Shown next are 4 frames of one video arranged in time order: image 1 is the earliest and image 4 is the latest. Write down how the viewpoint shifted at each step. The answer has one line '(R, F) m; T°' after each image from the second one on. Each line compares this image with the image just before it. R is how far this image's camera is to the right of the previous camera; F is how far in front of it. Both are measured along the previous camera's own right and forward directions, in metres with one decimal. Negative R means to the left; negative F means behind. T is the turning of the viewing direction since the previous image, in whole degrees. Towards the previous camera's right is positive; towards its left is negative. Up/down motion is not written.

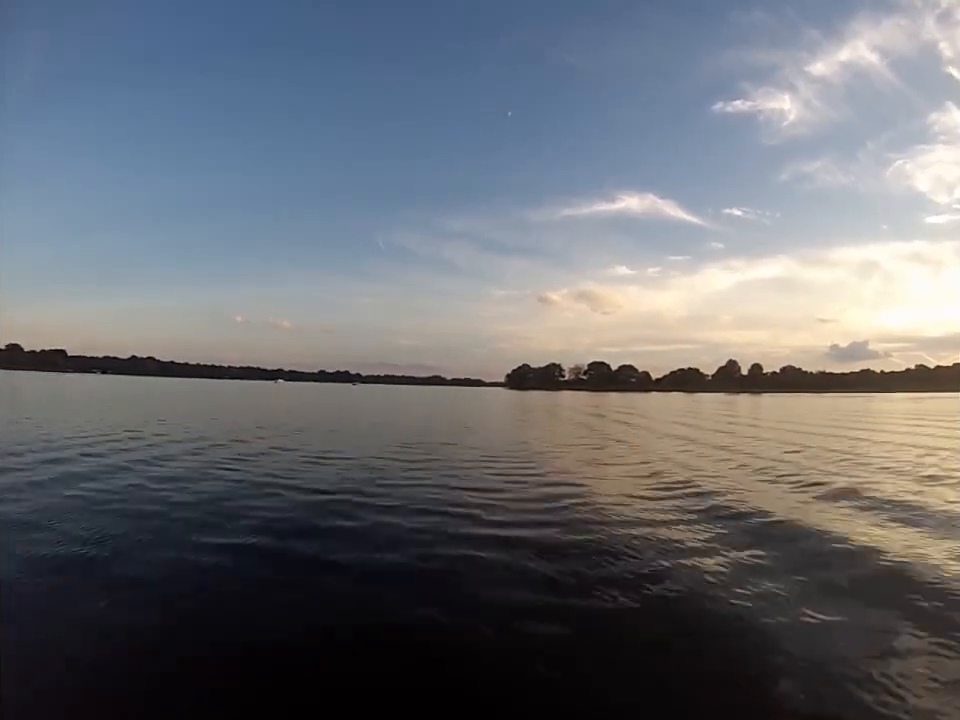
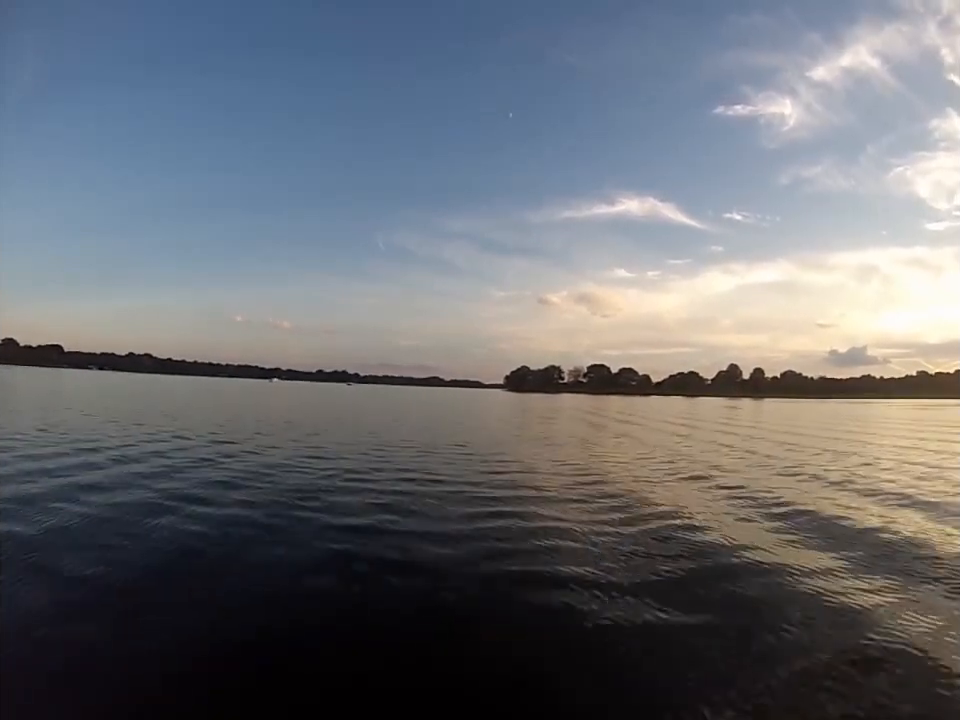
(0.0, +0.2) m; 0°
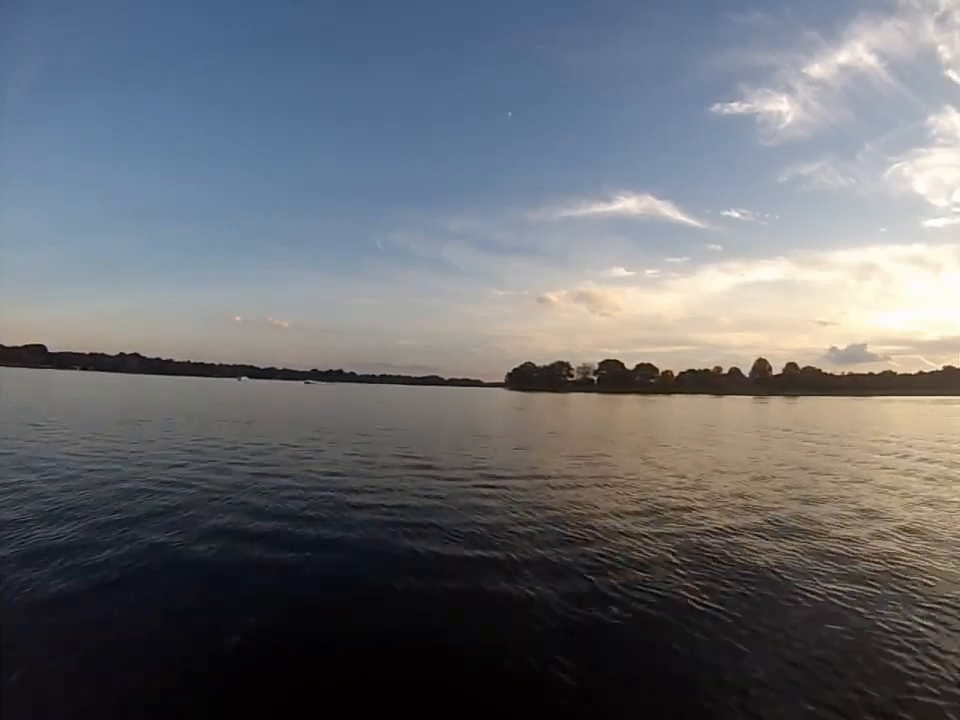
(-1.4, +0.5) m; 0°
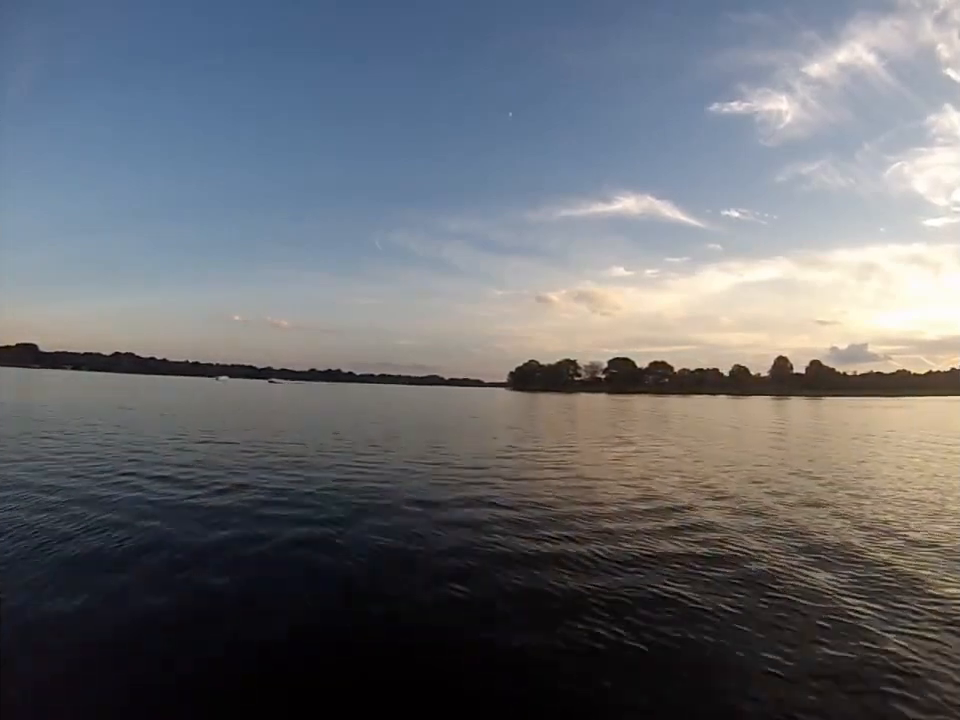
(-0.6, +1.1) m; 0°
